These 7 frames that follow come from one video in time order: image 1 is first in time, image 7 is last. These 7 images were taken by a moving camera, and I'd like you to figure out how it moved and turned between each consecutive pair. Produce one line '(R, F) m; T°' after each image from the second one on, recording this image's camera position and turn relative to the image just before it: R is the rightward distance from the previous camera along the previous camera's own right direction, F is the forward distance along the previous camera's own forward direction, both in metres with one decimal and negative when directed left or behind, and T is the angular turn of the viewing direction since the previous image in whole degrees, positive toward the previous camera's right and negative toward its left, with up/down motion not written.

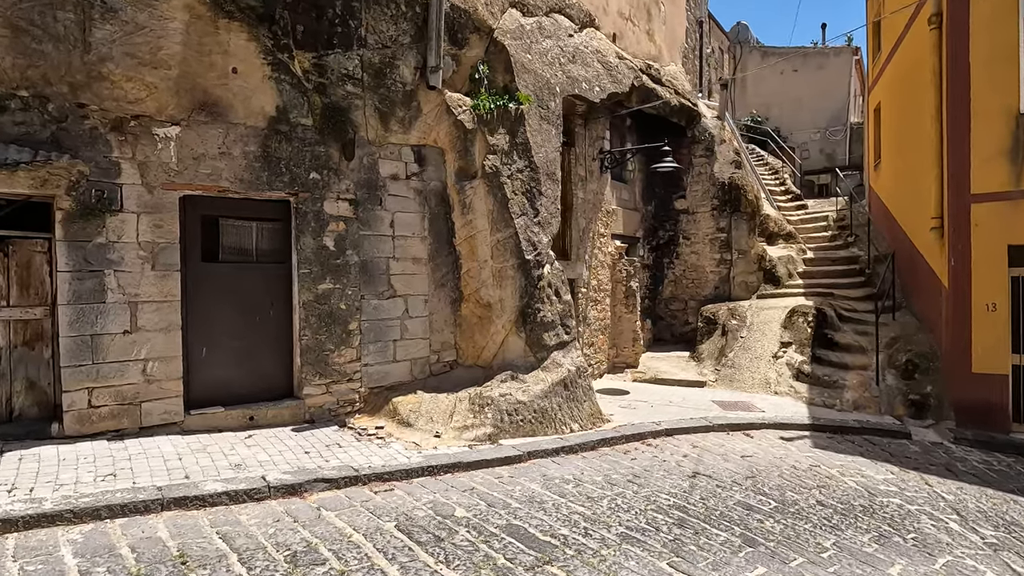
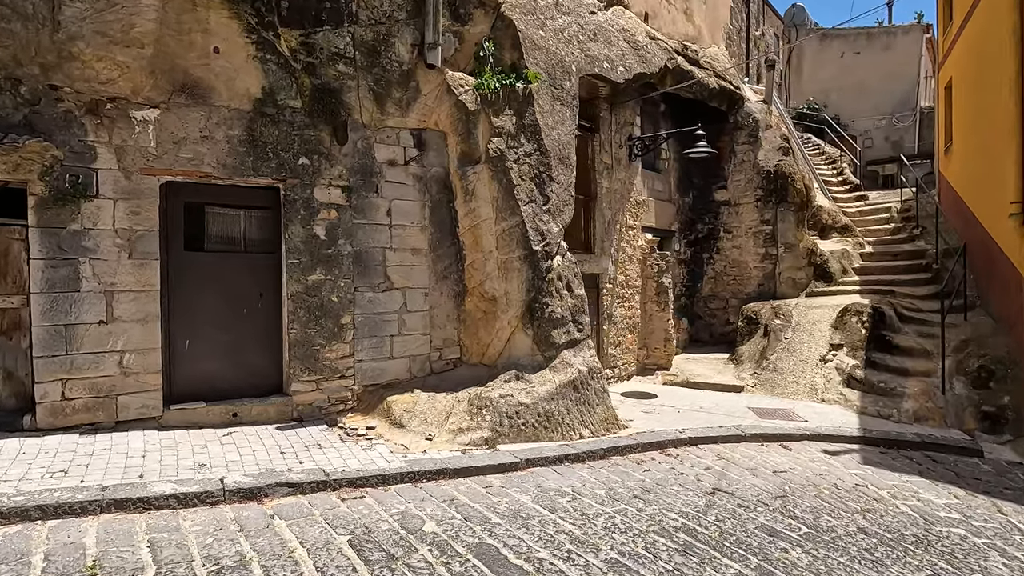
(+0.5, +0.5) m; -5°
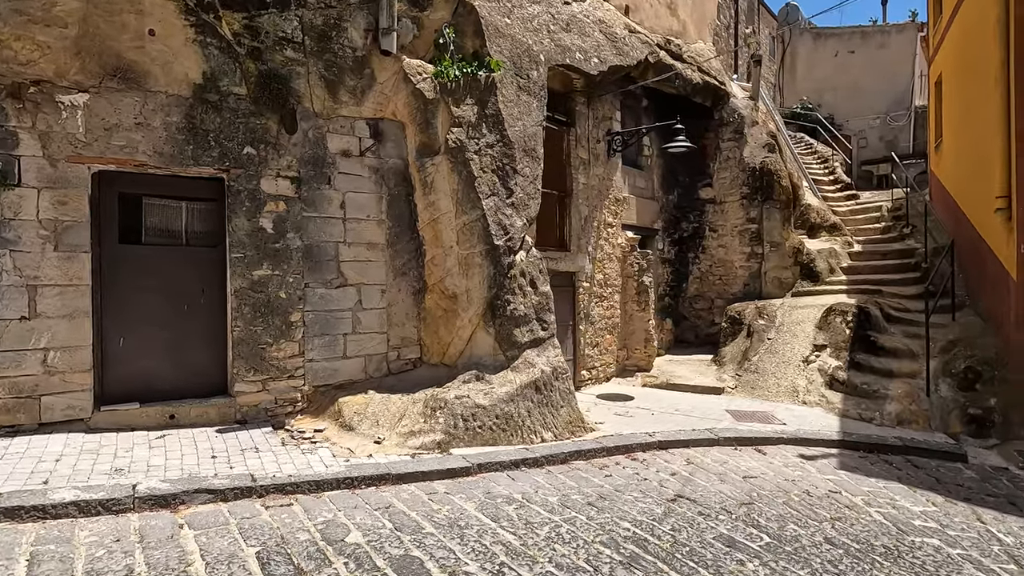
(+0.4, +0.3) m; 0°
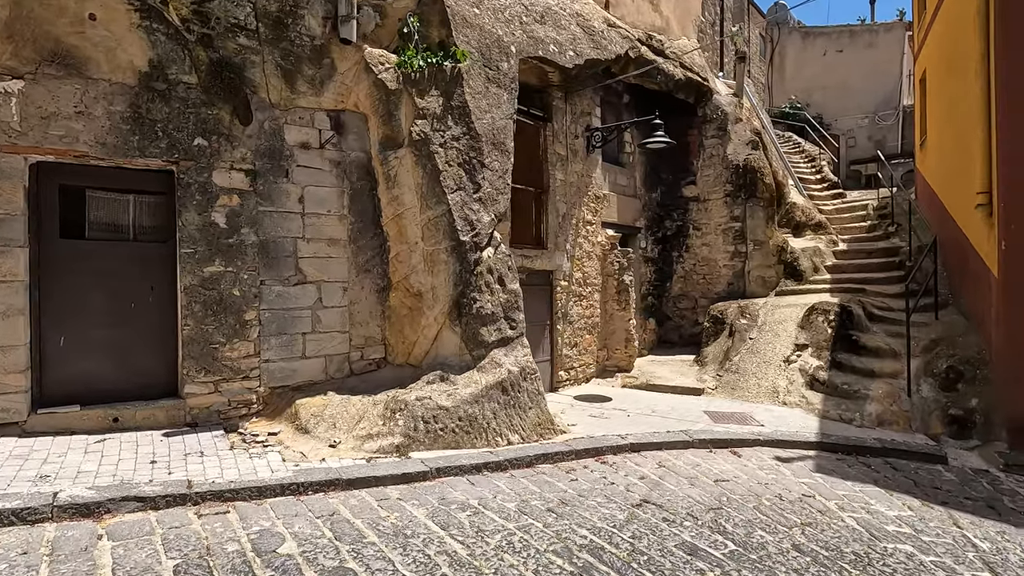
(+0.3, +0.2) m; 0°
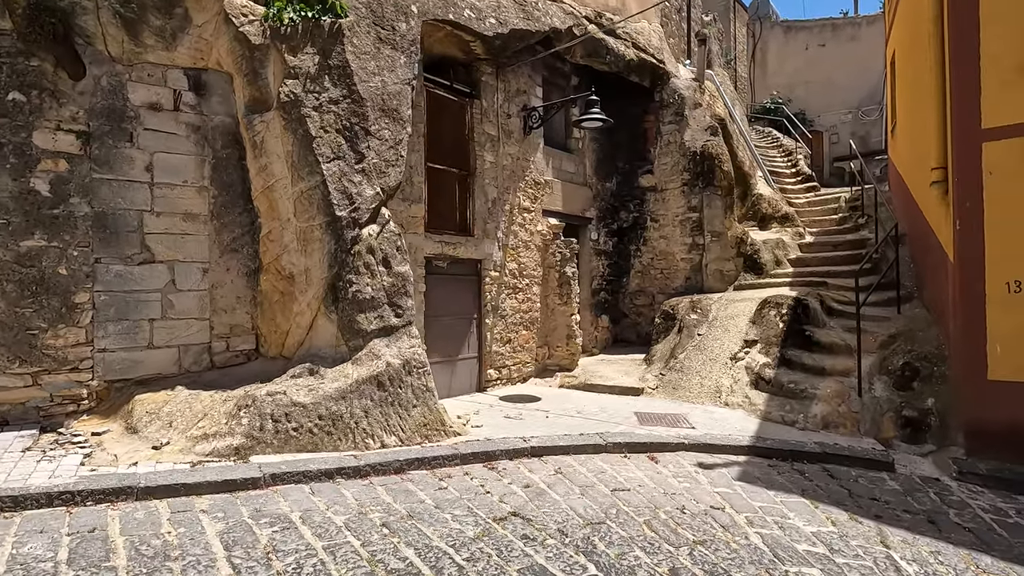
(+1.1, +0.7) m; 0°
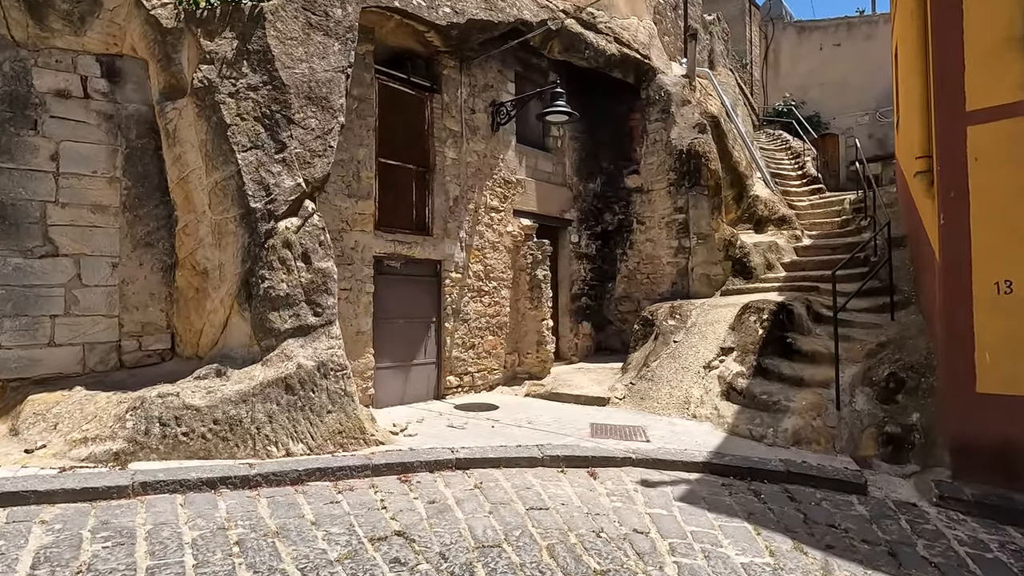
(+0.9, +0.4) m; -3°
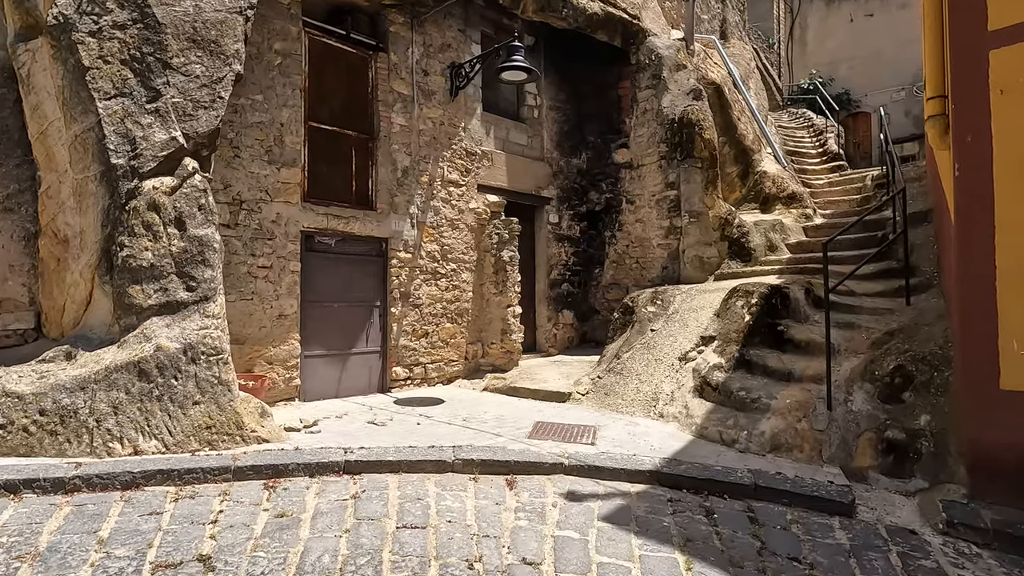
(+0.9, +0.8) m; -3°
